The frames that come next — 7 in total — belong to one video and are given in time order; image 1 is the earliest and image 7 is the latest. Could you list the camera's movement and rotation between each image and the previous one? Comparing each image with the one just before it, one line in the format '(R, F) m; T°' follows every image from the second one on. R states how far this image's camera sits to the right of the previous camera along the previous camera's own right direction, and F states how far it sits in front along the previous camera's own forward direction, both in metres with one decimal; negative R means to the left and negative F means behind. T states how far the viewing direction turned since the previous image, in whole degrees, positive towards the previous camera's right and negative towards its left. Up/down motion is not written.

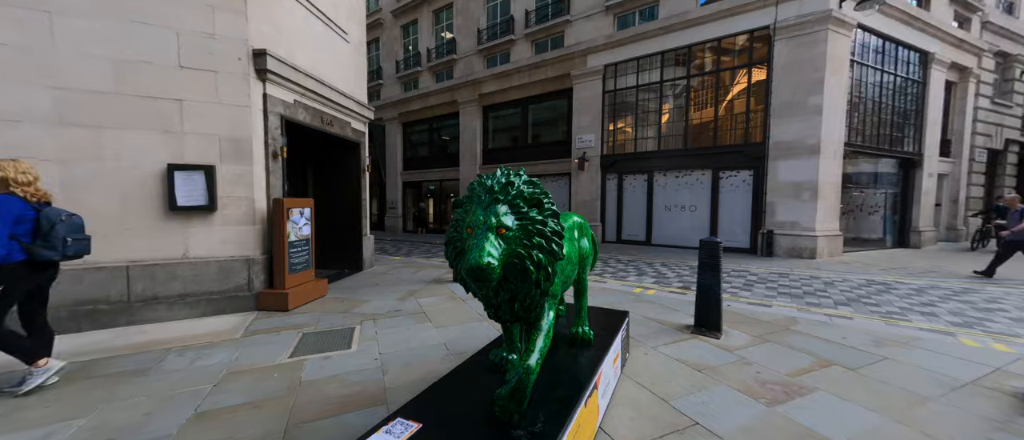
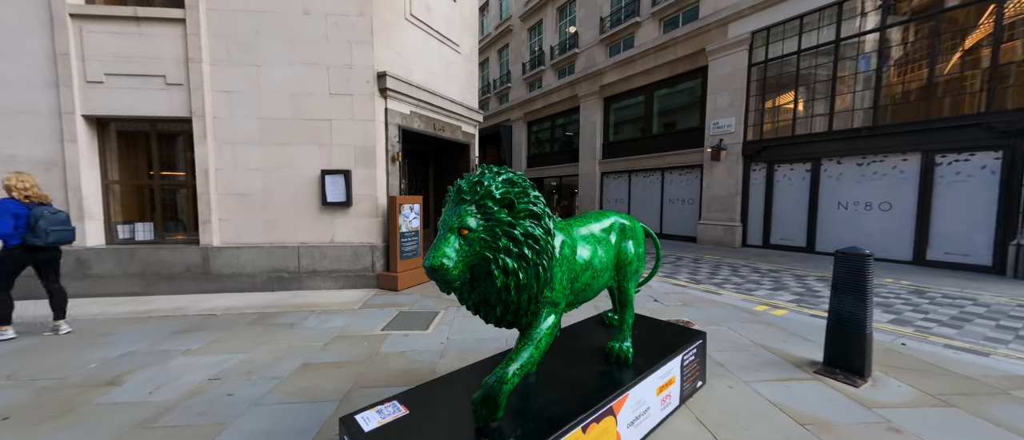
(+0.6, +0.2) m; -22°
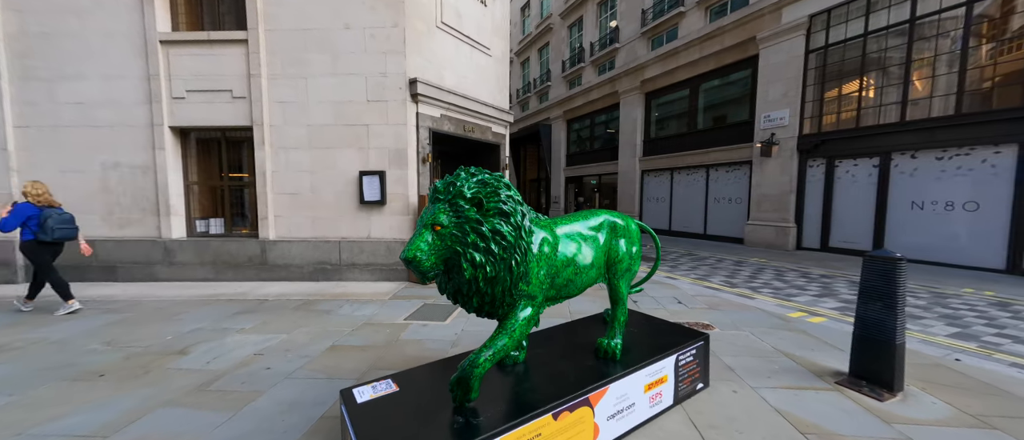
(+0.3, -0.1) m; -7°
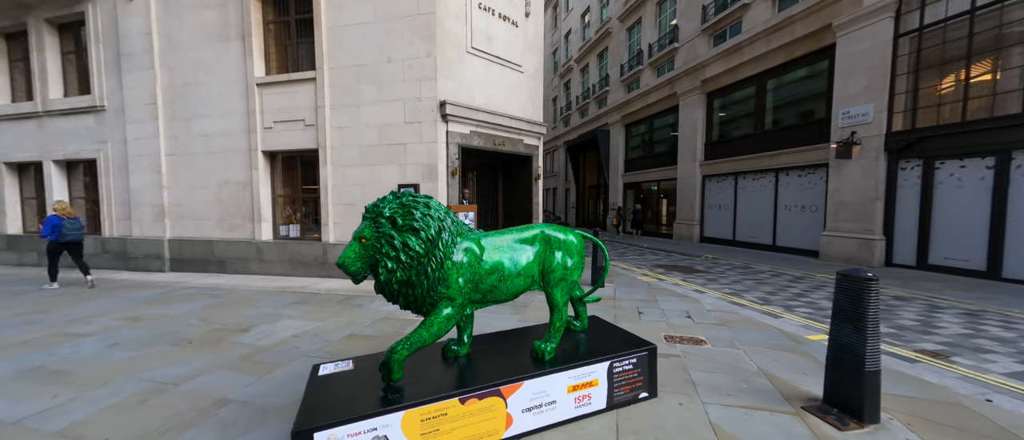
(+0.9, -0.2) m; -11°
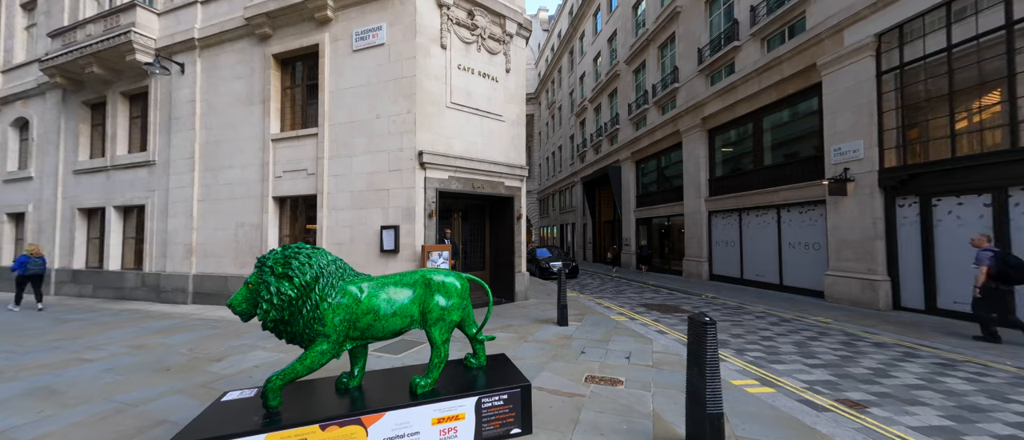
(+1.2, -0.3) m; -5°
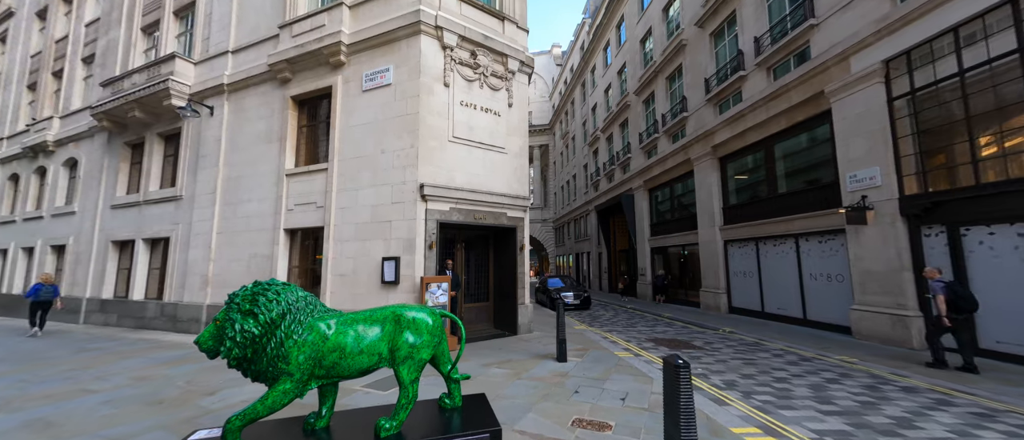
(+0.4, 0.0) m; -3°
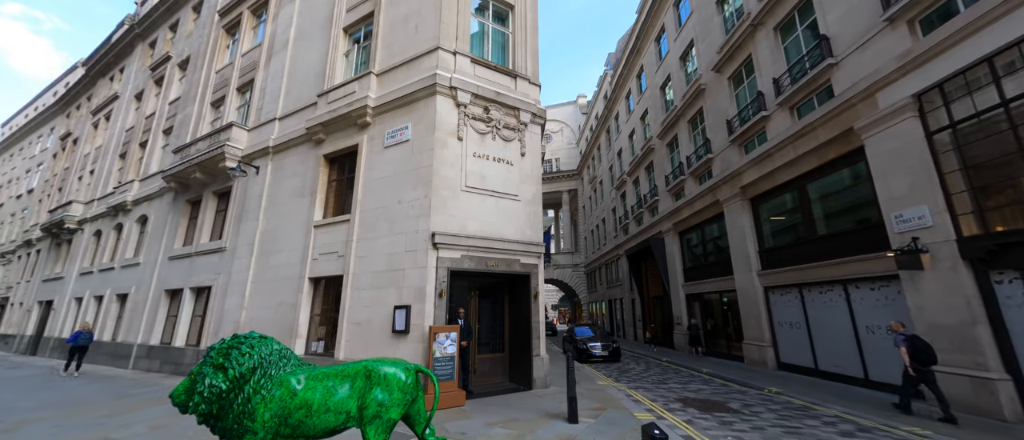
(+0.5, 0.0) m; -5°
